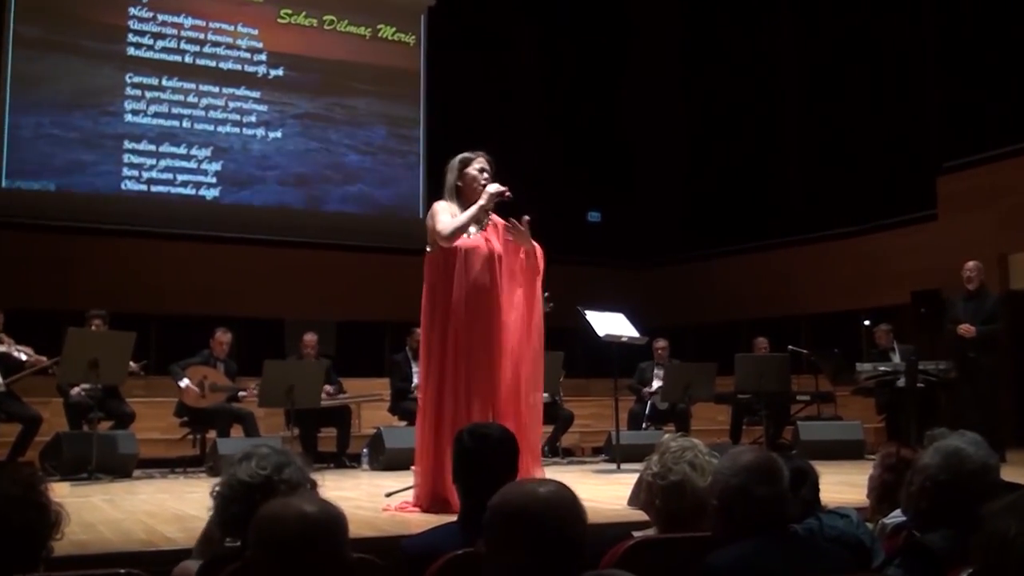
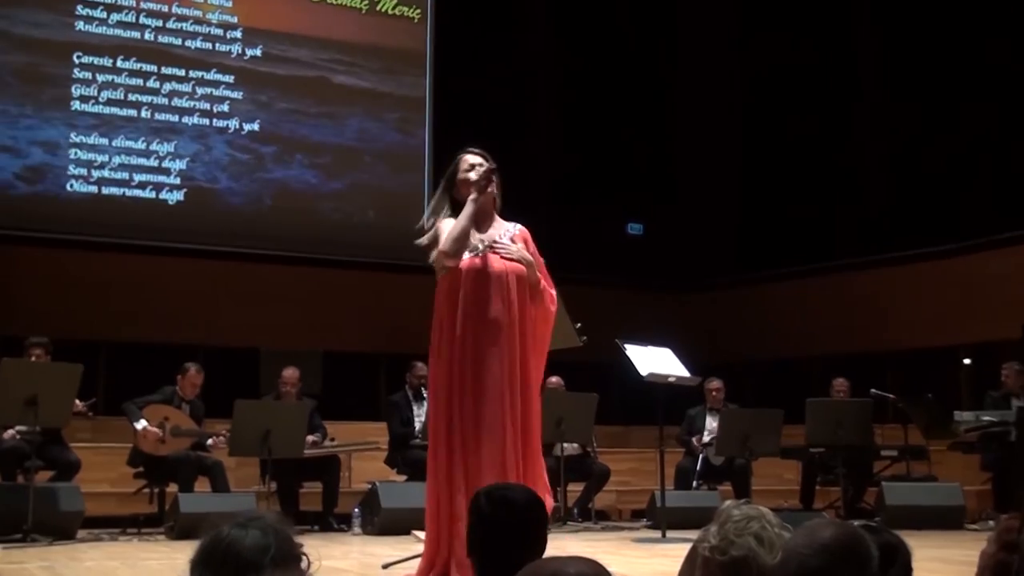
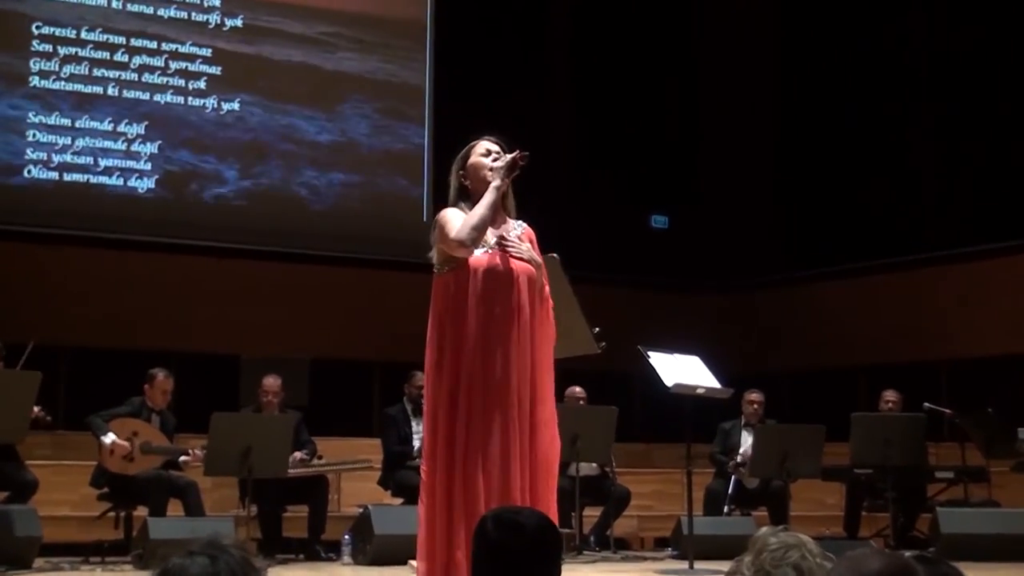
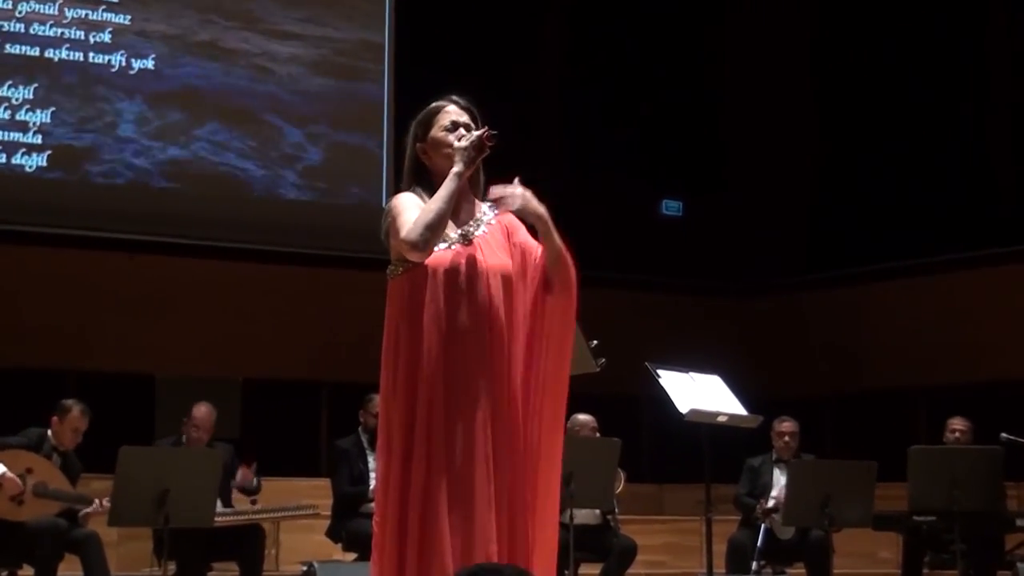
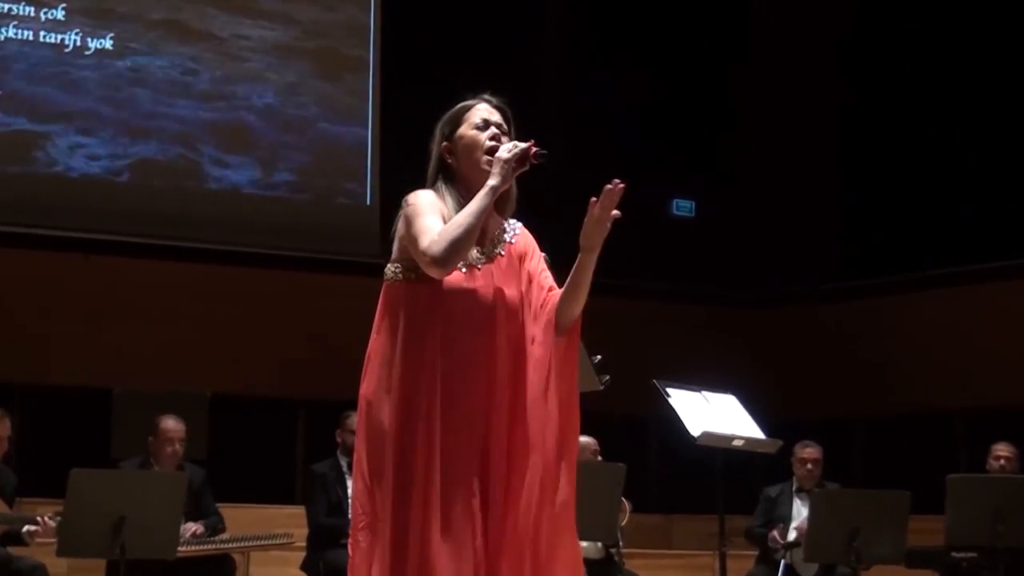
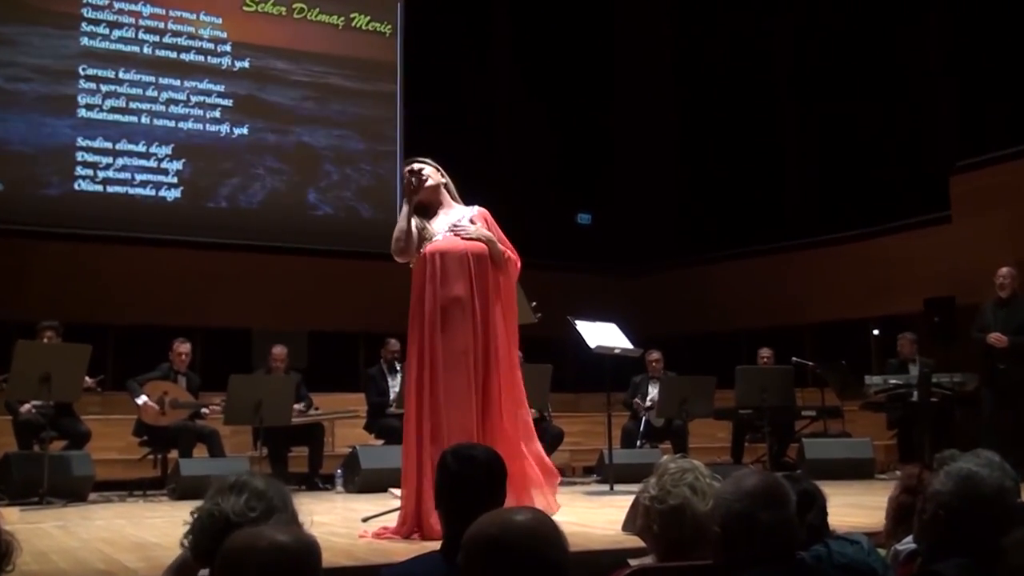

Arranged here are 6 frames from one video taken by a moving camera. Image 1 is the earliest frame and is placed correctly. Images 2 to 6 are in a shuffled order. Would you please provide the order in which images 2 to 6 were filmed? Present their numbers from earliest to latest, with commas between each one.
6, 2, 3, 4, 5
